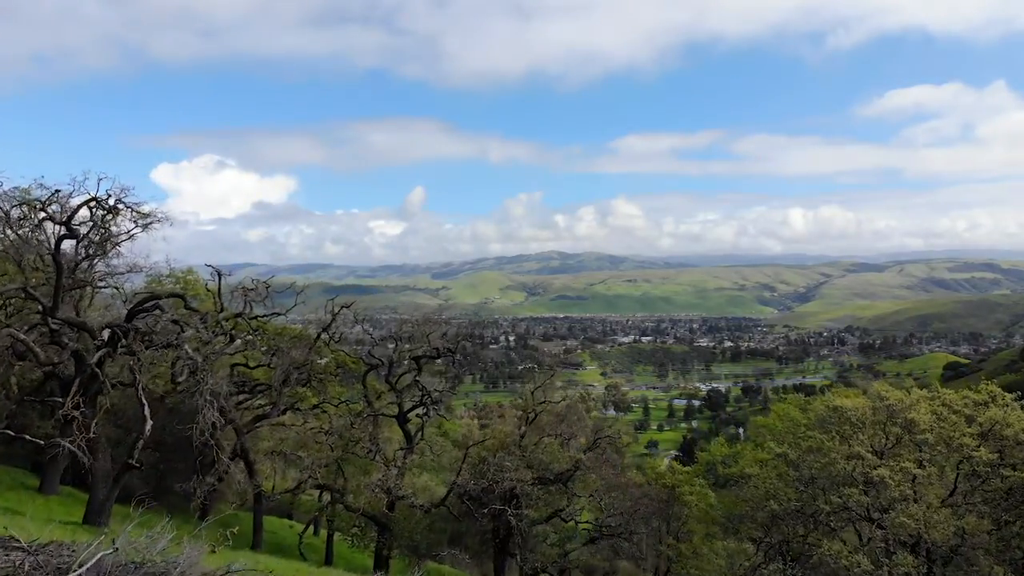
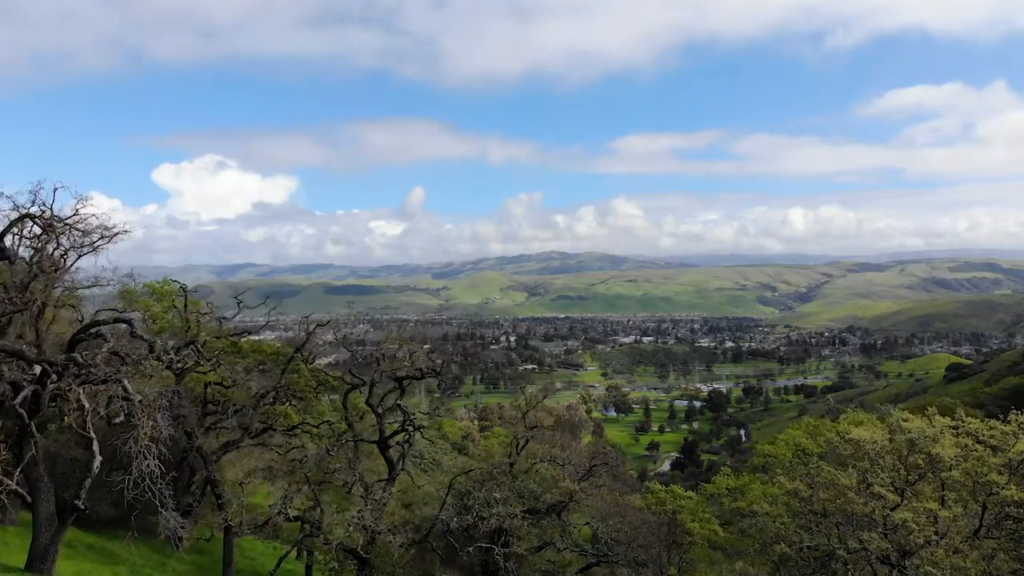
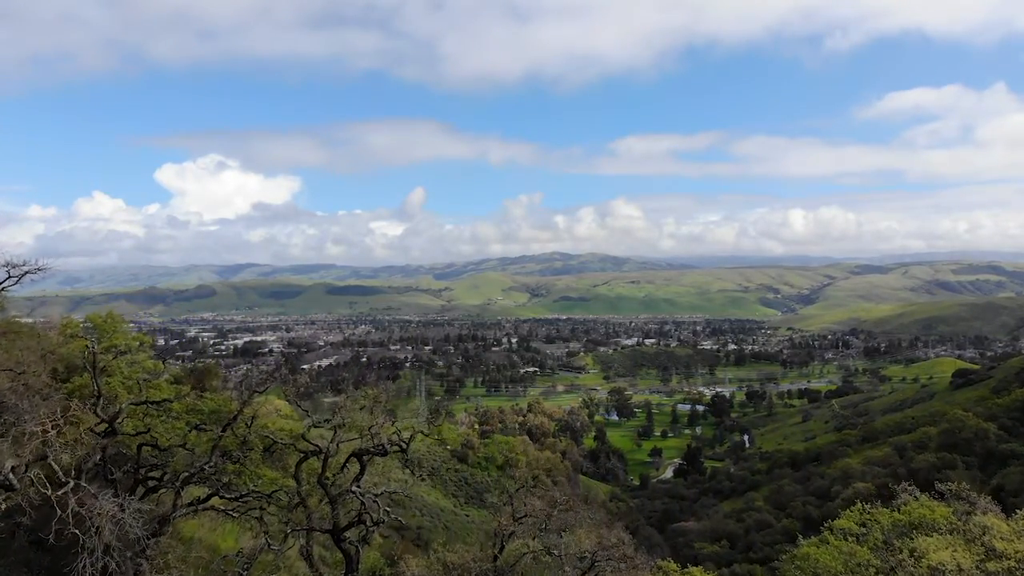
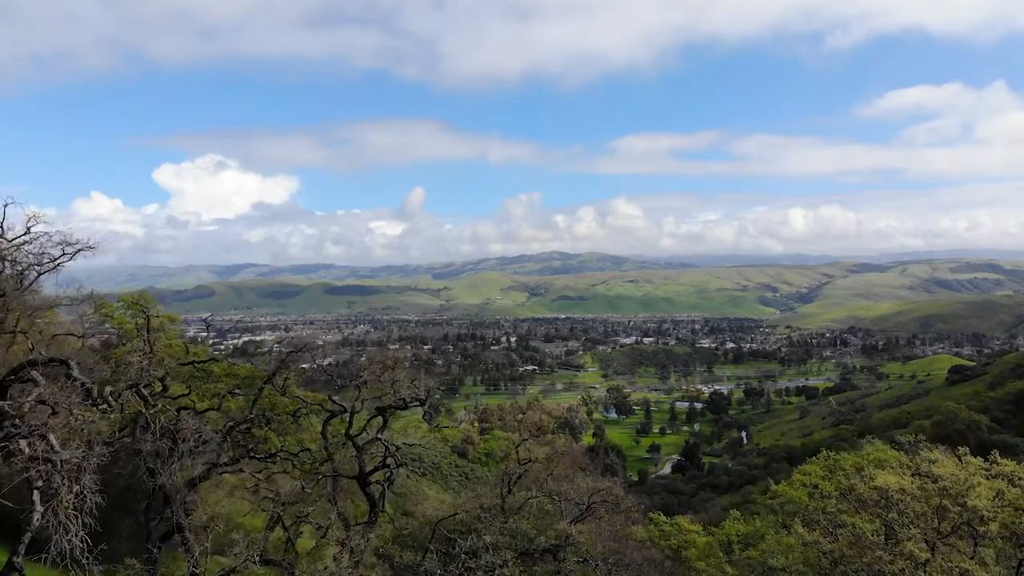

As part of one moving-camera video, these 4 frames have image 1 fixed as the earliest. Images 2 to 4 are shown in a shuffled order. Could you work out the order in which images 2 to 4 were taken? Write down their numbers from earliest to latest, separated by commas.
2, 4, 3
